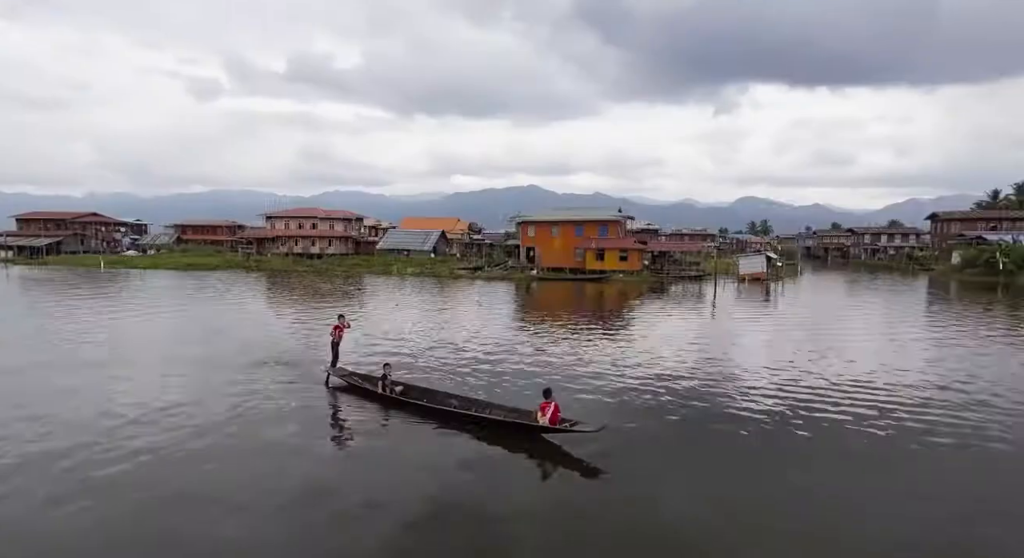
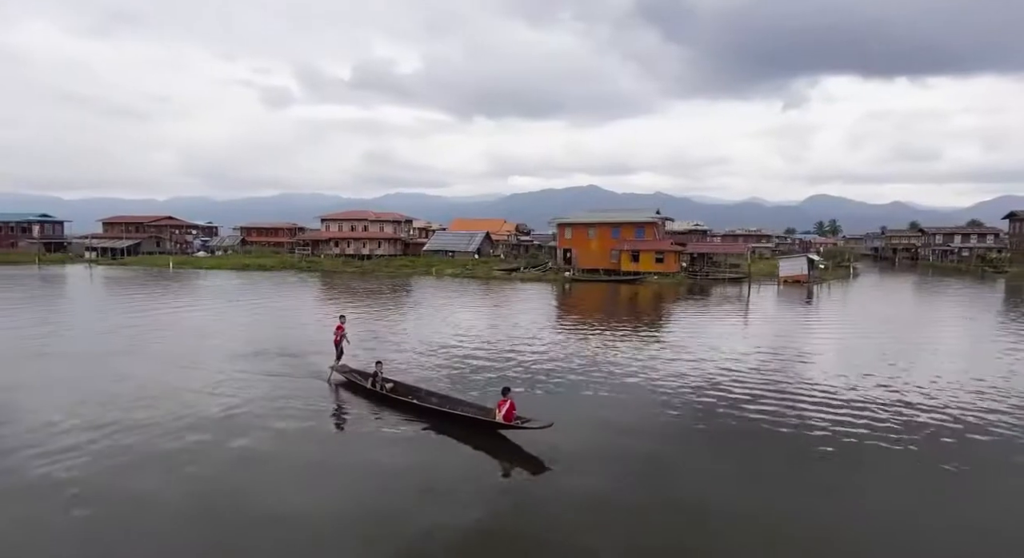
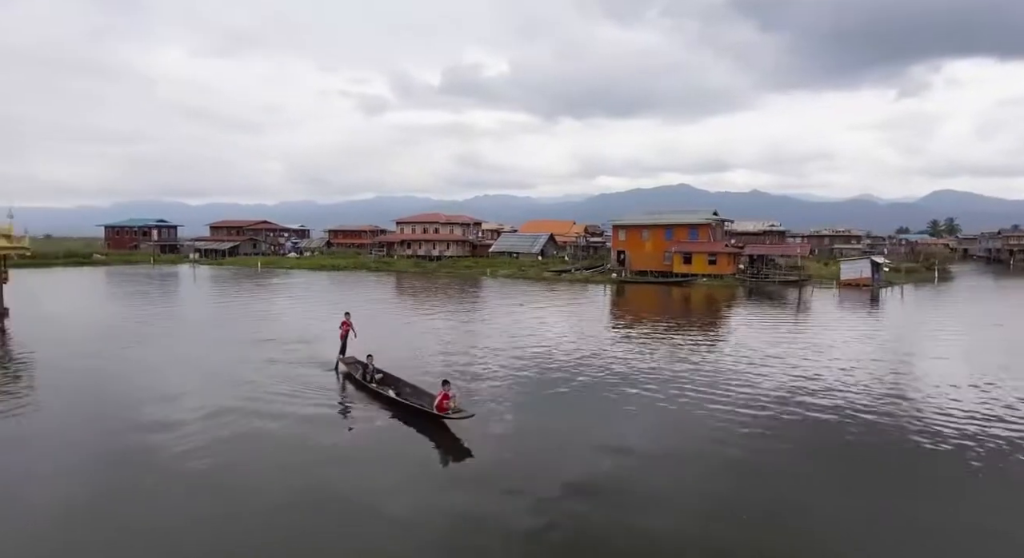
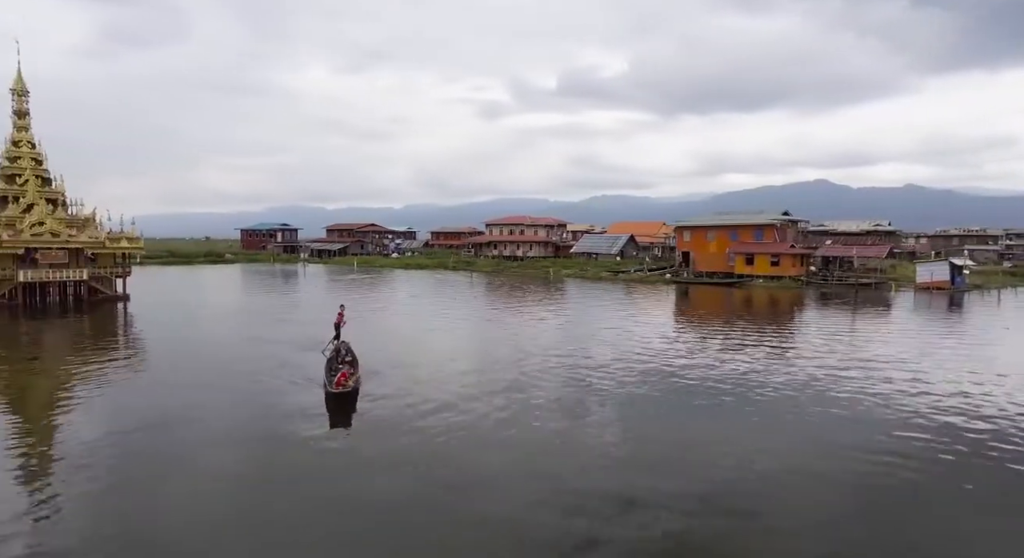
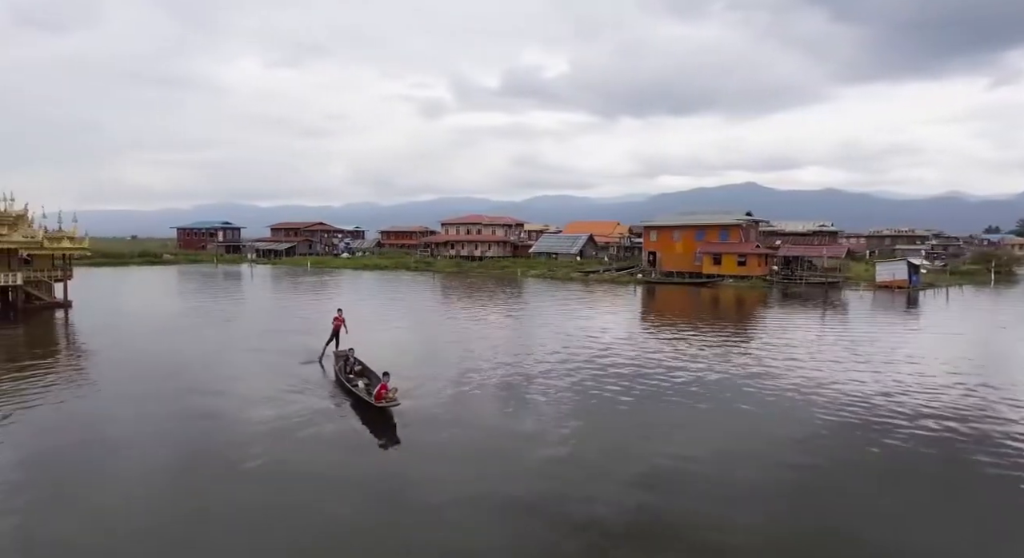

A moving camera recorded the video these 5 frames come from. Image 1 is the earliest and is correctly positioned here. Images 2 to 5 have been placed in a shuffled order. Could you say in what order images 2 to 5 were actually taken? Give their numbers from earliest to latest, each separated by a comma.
2, 3, 5, 4
